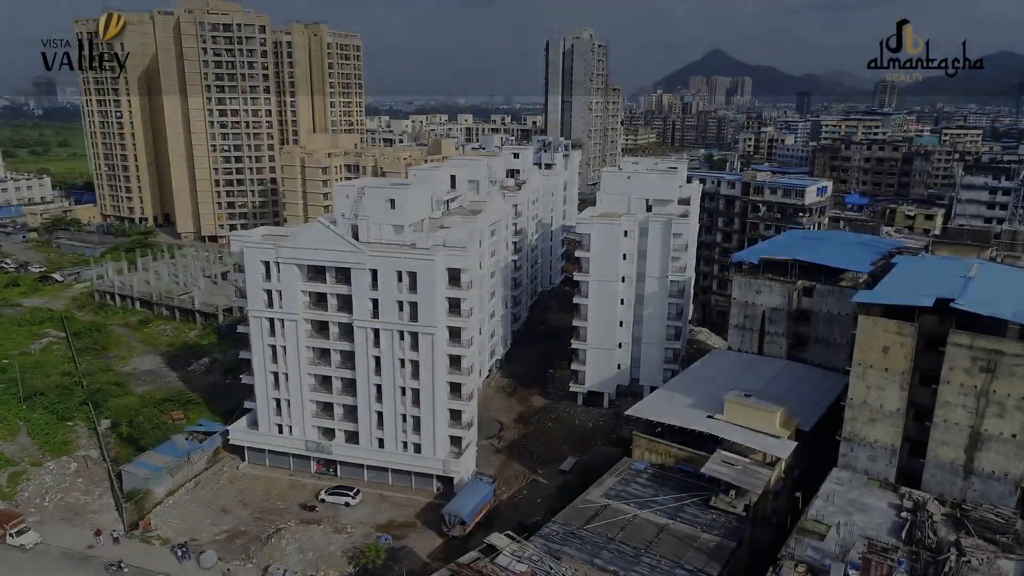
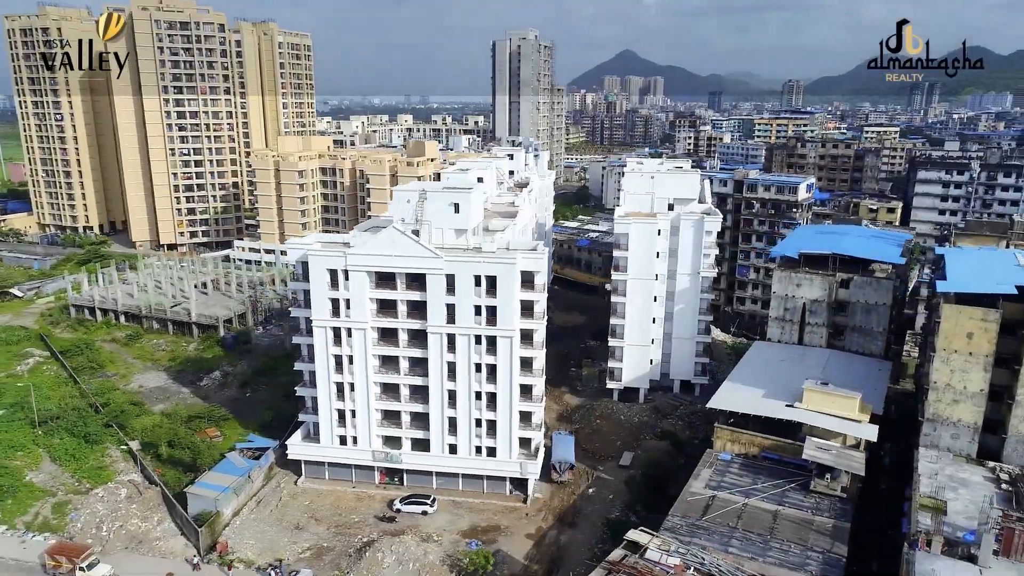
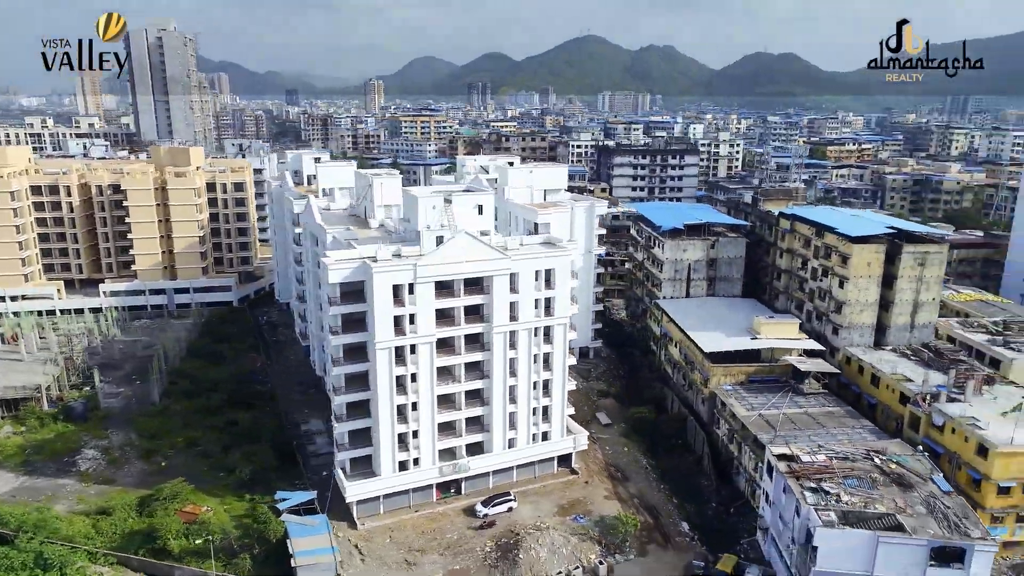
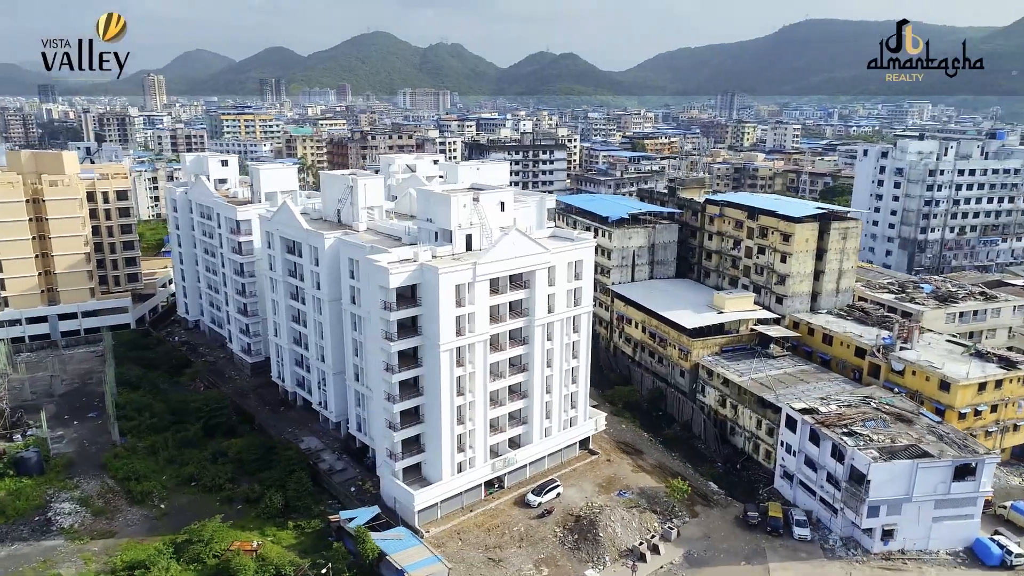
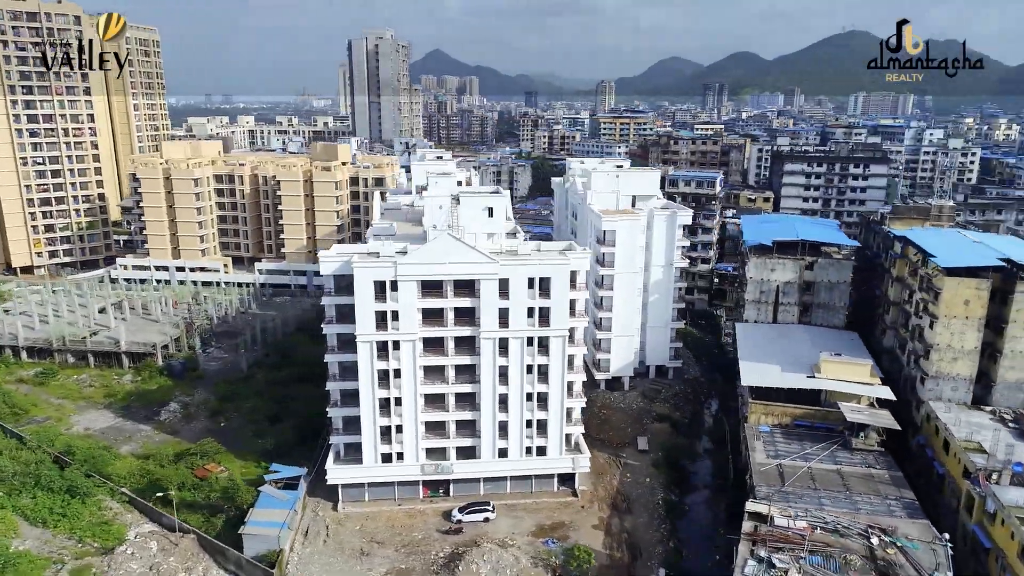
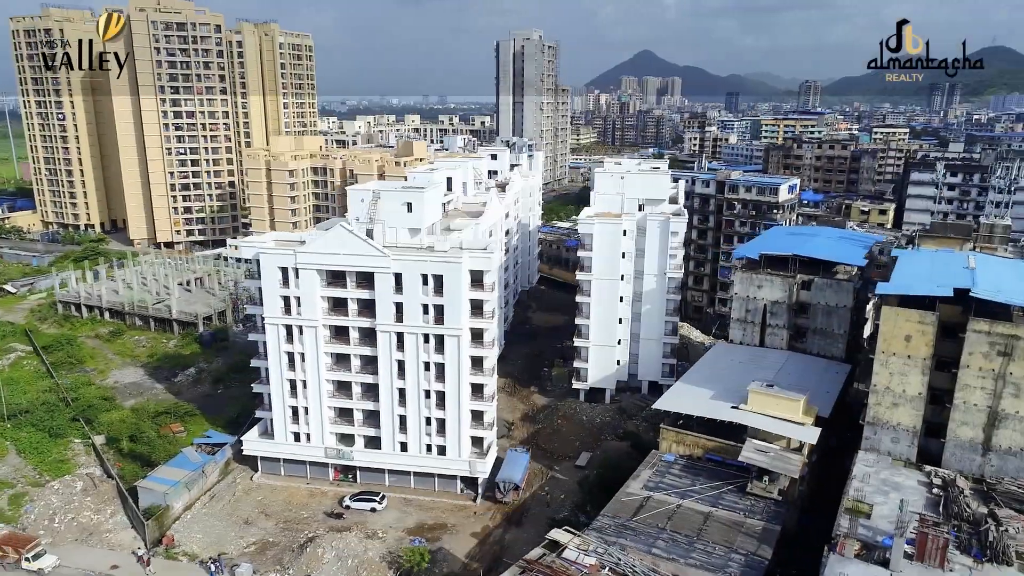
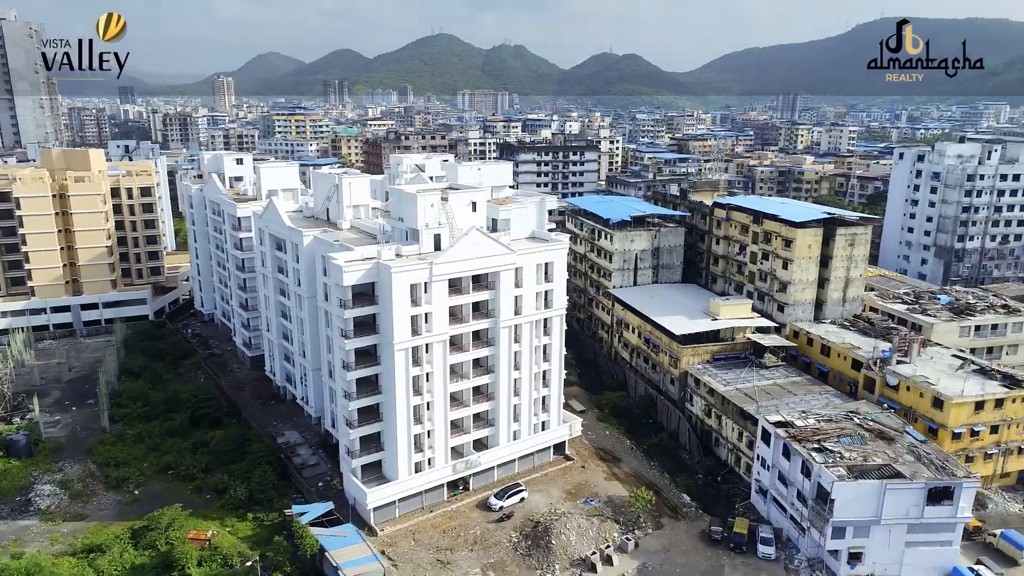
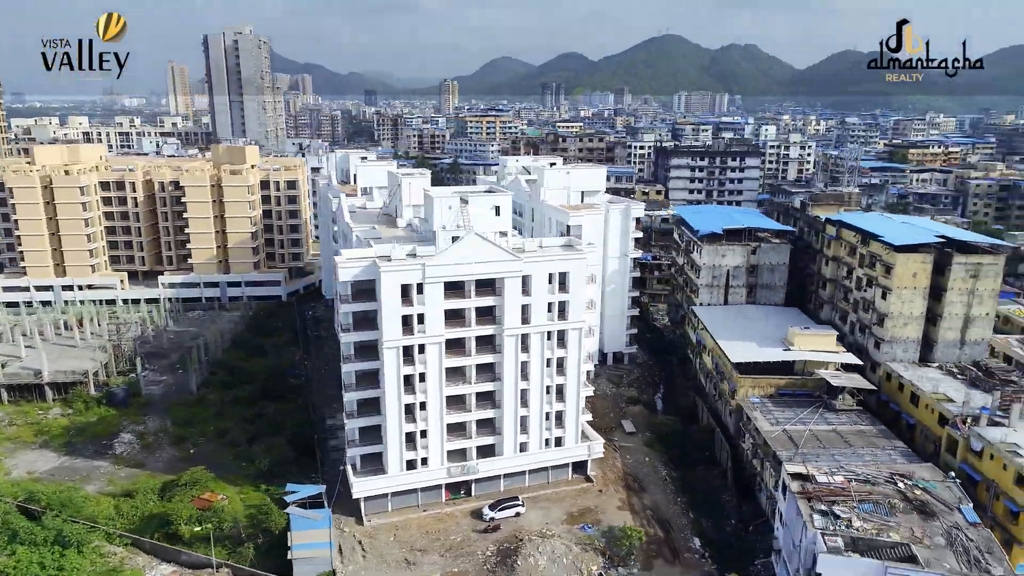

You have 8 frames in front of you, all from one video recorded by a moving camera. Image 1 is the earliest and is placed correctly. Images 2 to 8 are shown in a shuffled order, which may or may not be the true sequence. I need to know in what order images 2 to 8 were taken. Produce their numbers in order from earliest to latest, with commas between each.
6, 2, 5, 8, 3, 7, 4
